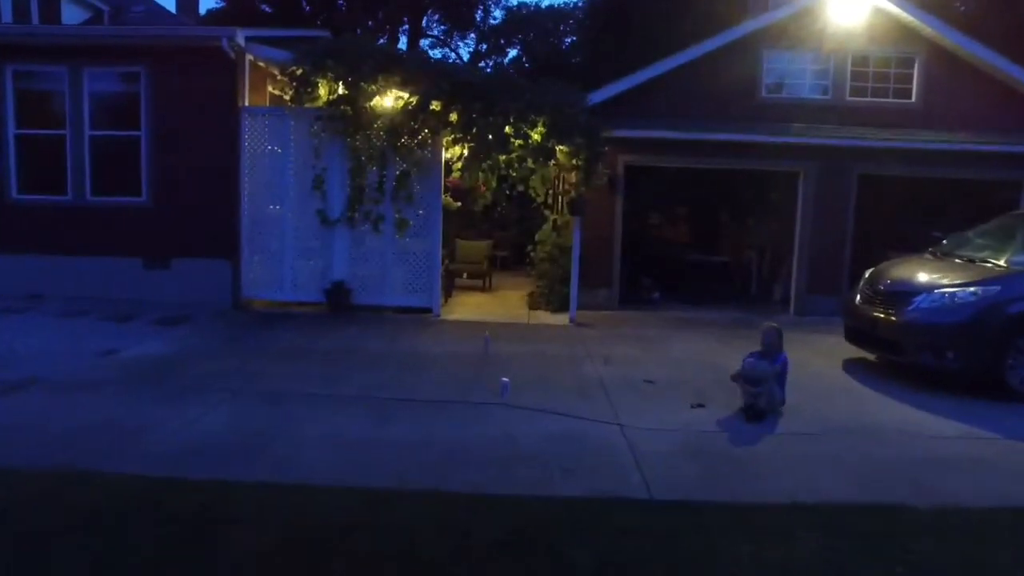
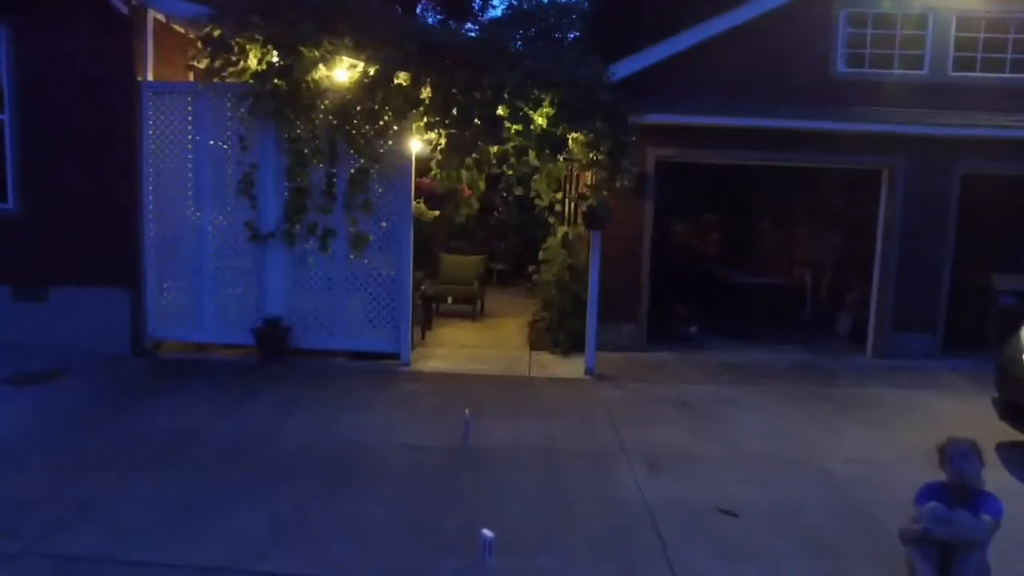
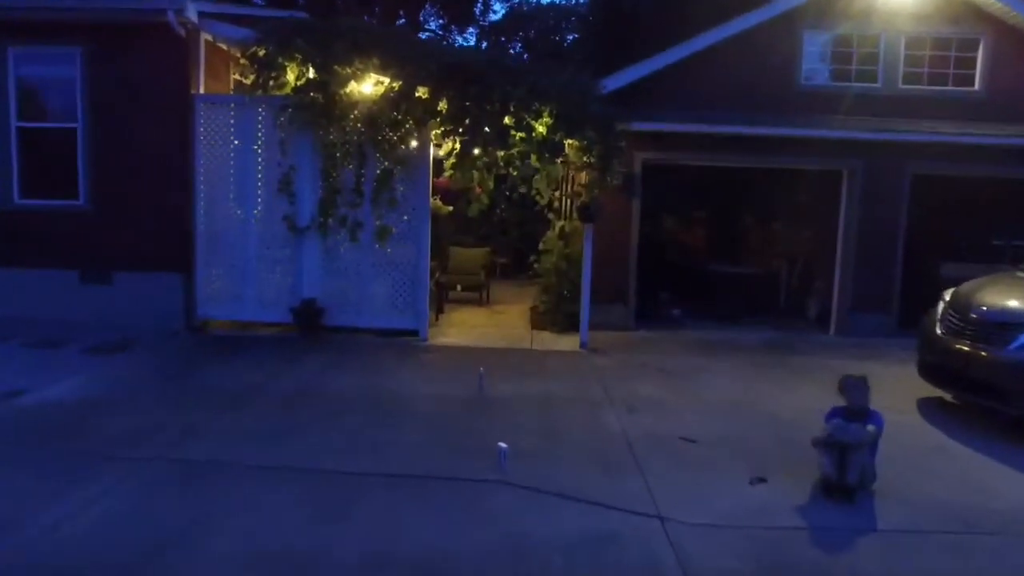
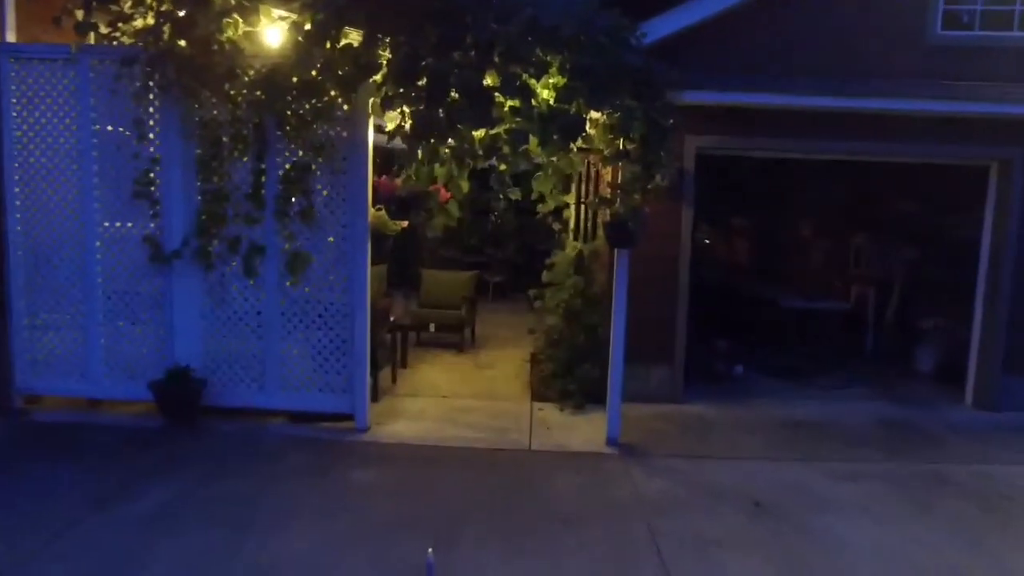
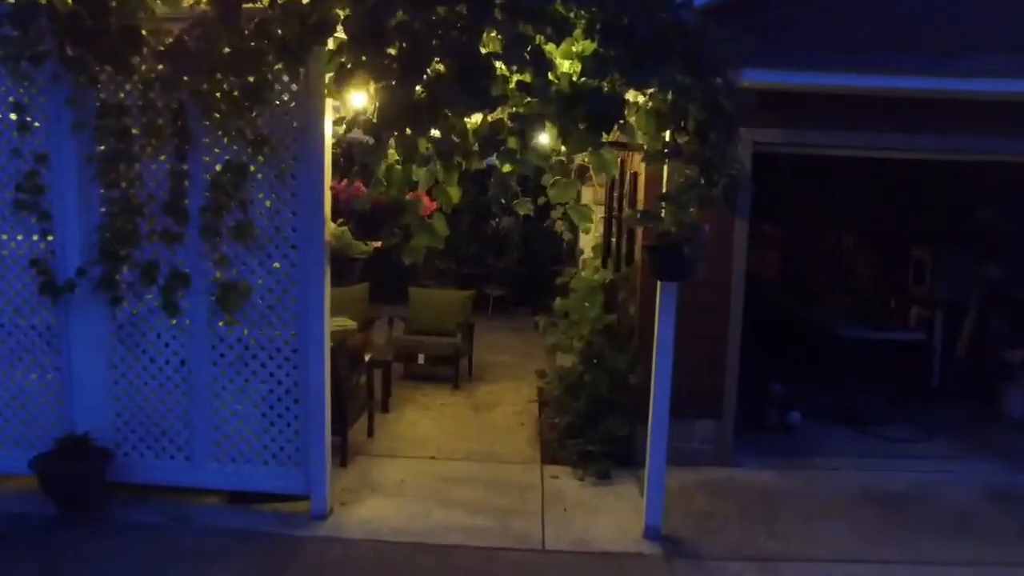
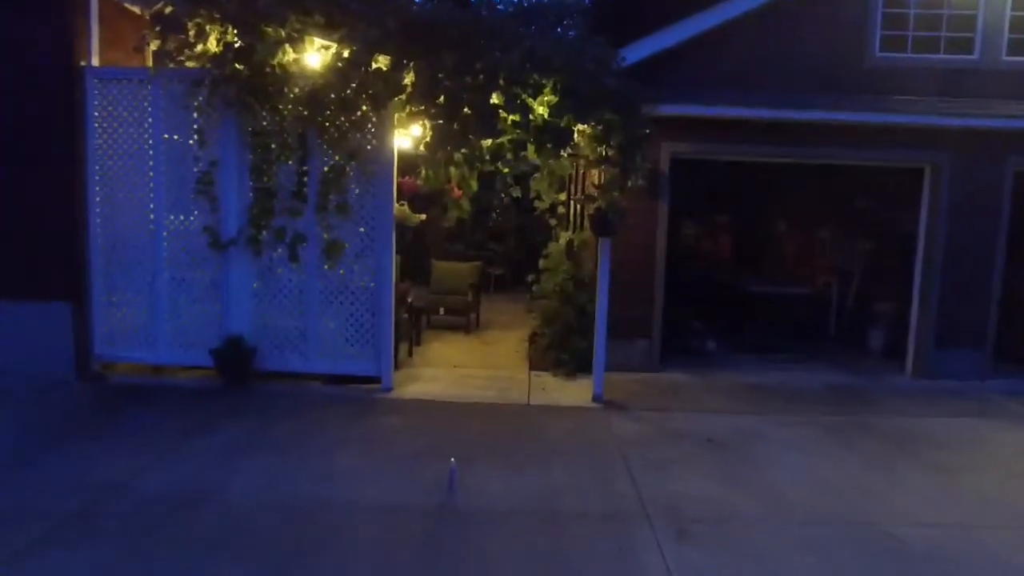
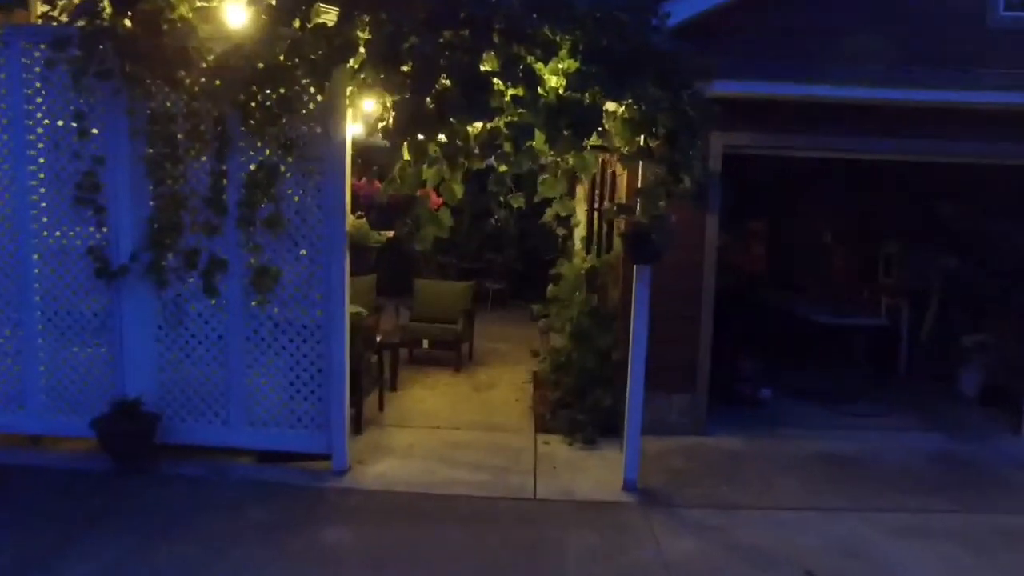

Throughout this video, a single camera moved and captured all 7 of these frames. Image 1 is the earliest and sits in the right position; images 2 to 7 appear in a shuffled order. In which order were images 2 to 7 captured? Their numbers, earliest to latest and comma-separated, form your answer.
3, 2, 6, 4, 7, 5
